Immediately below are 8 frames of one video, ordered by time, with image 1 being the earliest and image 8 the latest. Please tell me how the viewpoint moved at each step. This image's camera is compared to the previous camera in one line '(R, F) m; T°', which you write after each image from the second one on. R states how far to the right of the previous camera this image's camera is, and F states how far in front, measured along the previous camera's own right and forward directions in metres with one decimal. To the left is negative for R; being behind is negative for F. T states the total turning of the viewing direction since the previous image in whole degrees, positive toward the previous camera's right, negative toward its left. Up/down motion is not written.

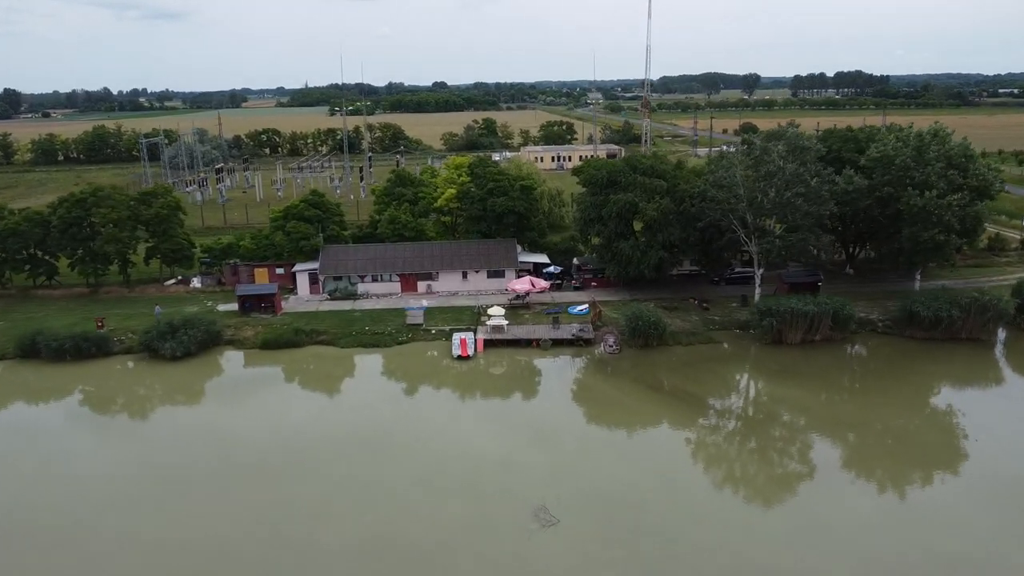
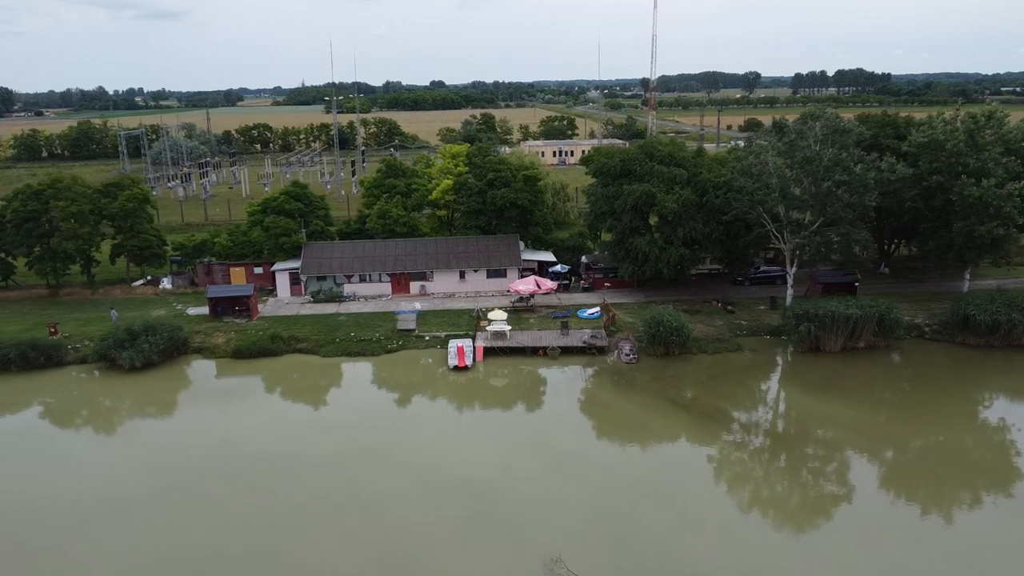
(-0.2, +4.1) m; 0°
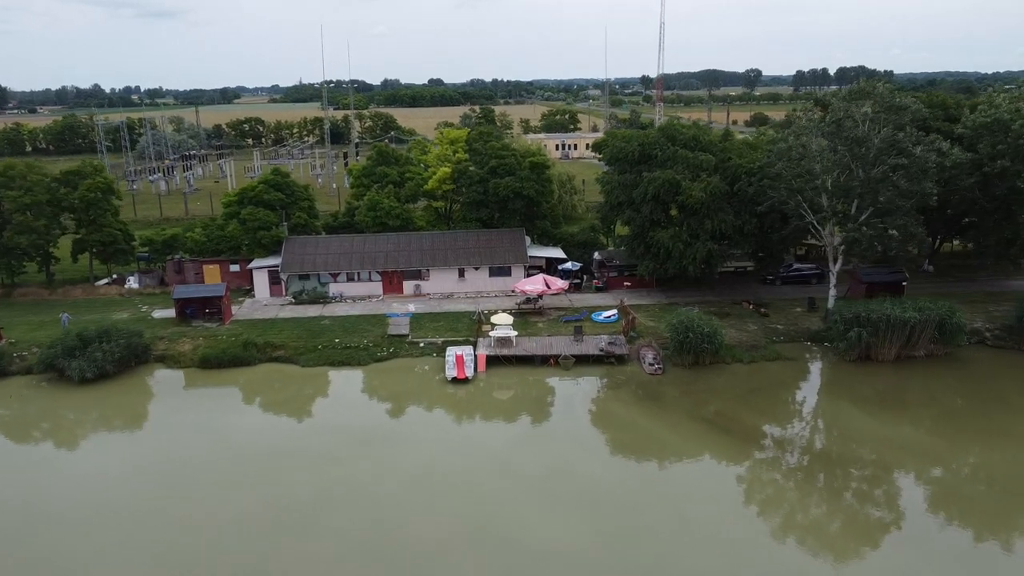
(-0.2, +4.1) m; 0°
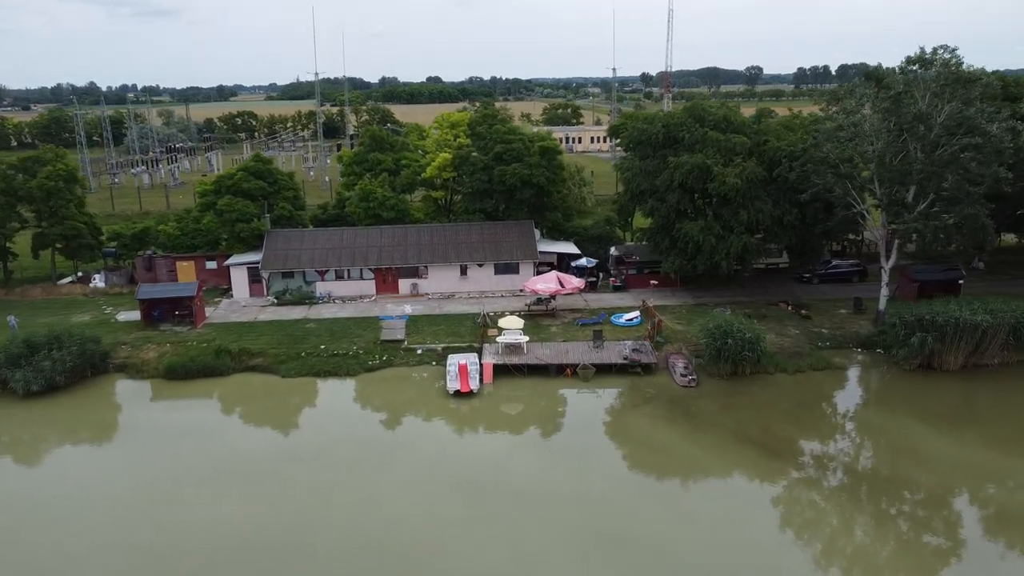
(-0.3, +3.6) m; 0°
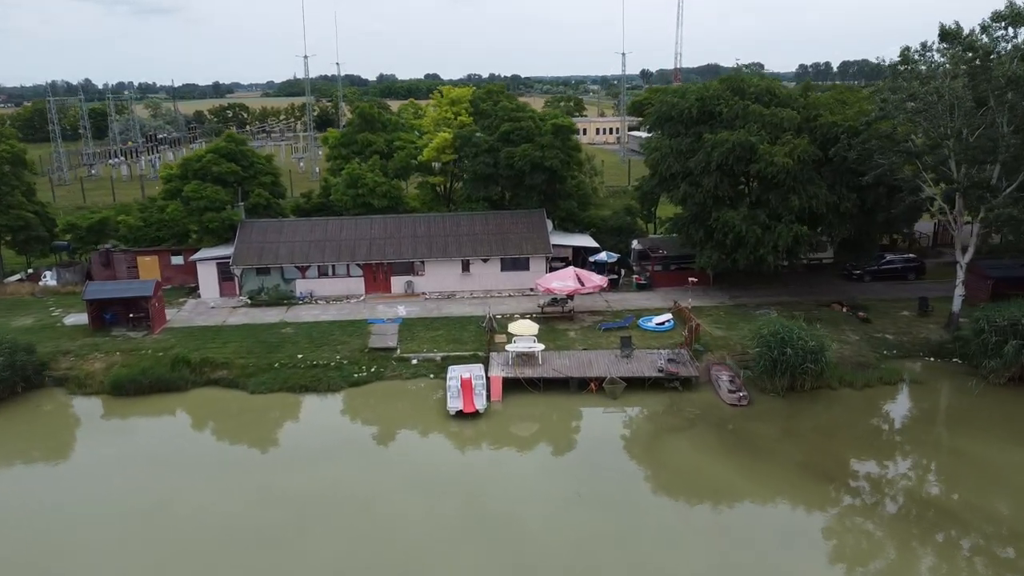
(-0.3, +4.0) m; 0°
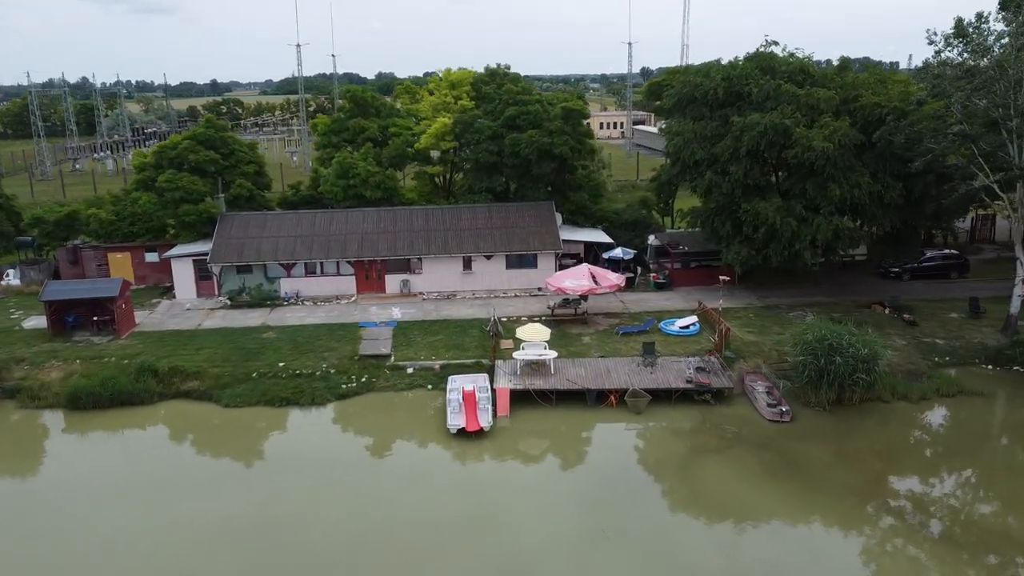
(-0.1, +2.4) m; 0°
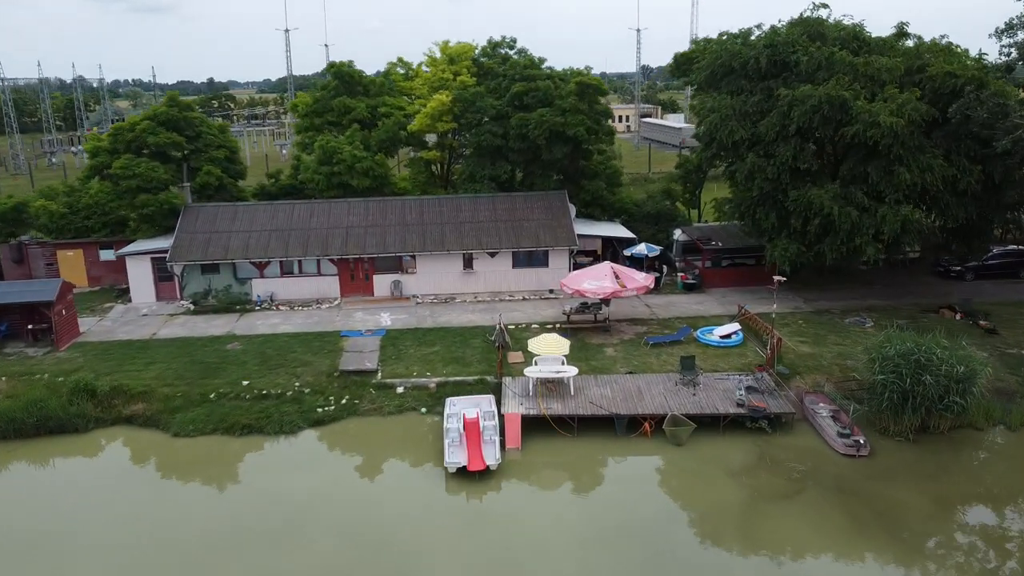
(-0.2, +3.3) m; 0°
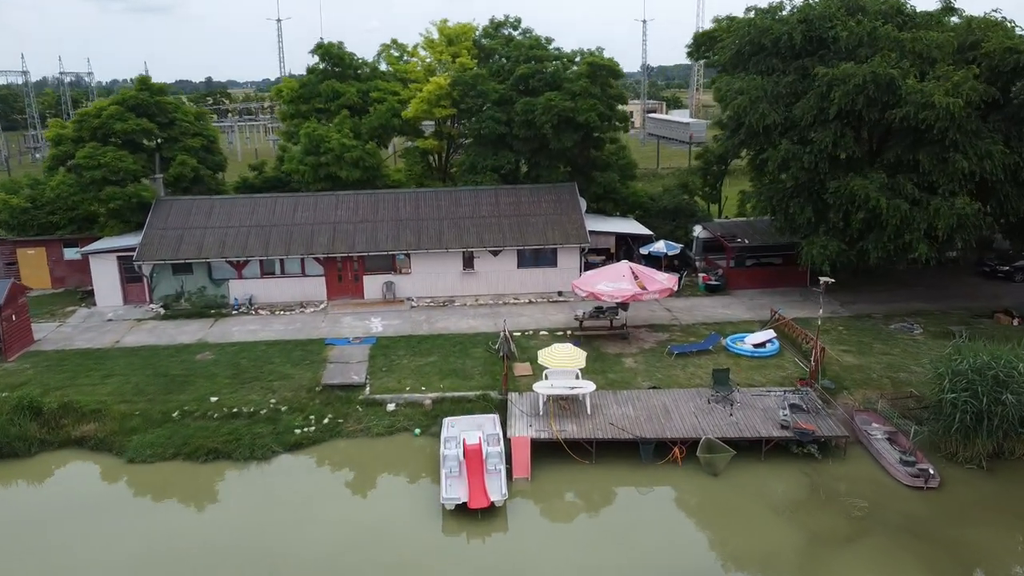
(-0.1, +2.0) m; 0°
